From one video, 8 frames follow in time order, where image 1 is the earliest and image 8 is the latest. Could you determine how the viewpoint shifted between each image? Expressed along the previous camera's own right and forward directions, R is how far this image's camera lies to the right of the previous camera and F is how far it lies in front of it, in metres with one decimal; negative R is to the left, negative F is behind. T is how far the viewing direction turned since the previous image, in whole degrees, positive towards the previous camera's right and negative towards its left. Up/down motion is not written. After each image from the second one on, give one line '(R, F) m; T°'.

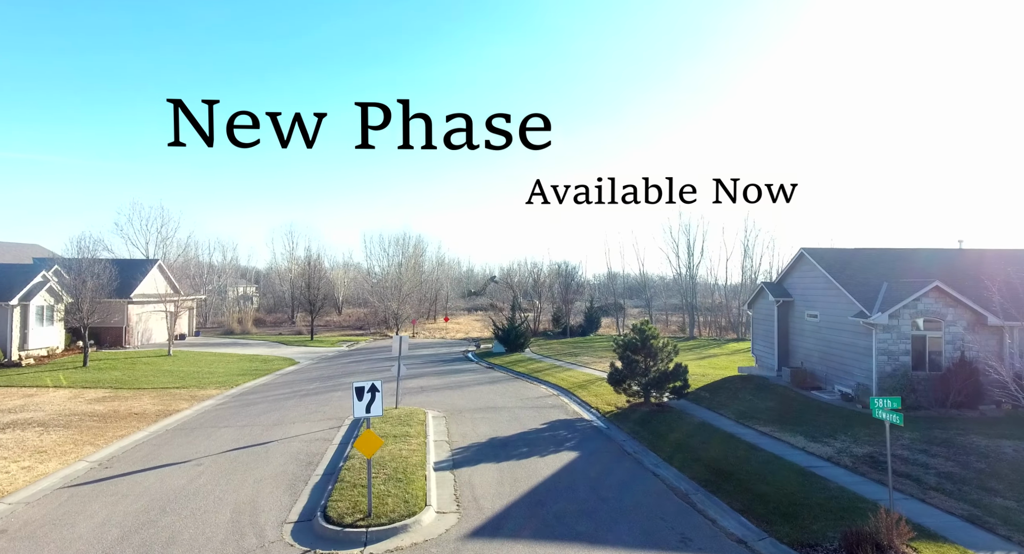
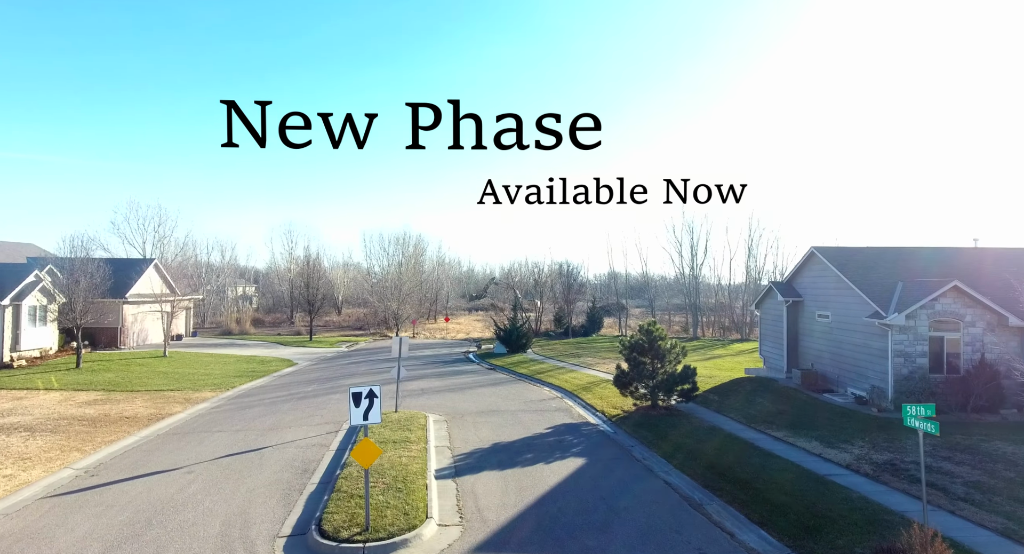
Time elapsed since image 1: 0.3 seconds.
(-0.1, +0.5) m; 0°
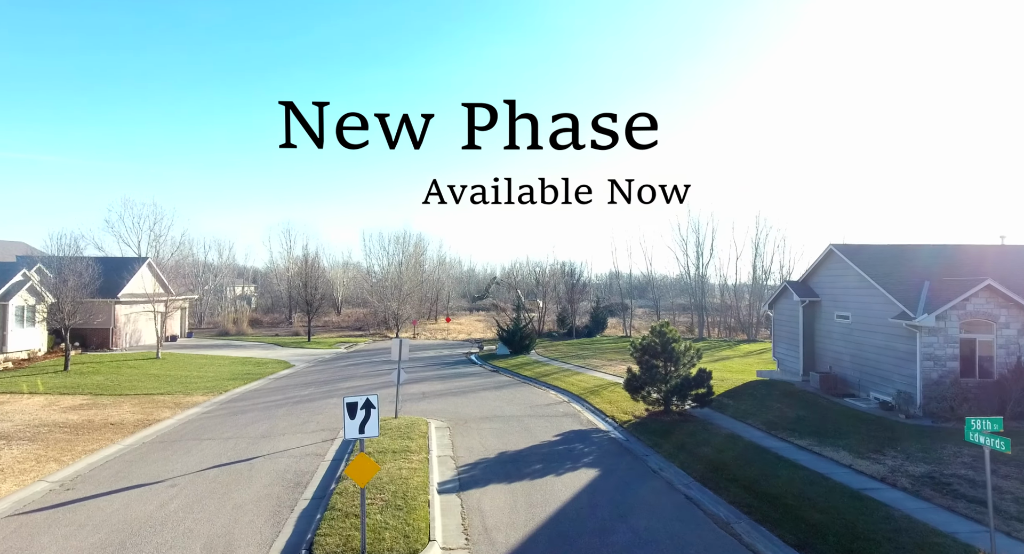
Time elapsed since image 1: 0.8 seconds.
(-0.1, +0.7) m; 0°
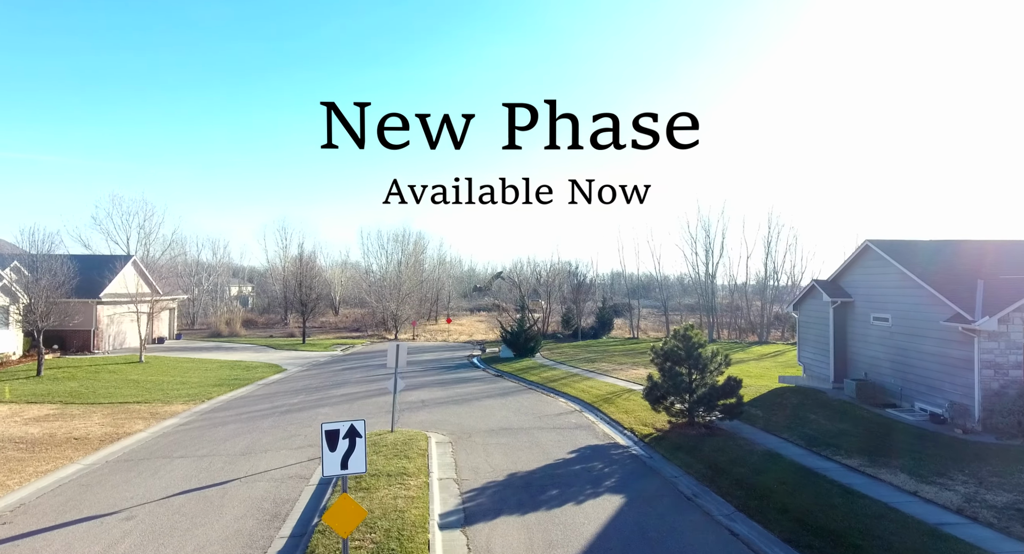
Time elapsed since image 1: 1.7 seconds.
(-0.2, +1.4) m; 0°
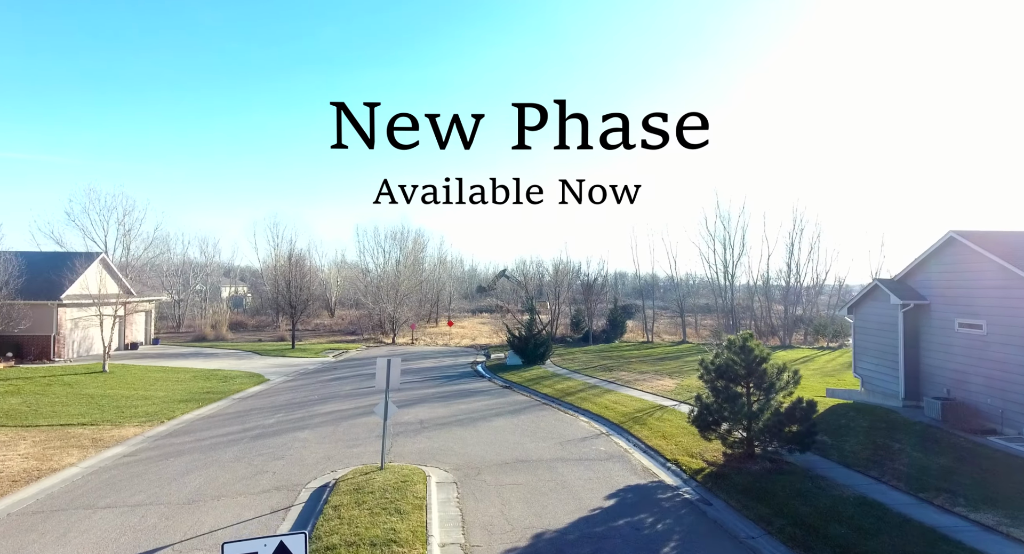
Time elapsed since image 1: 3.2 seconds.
(-0.3, +2.5) m; 0°
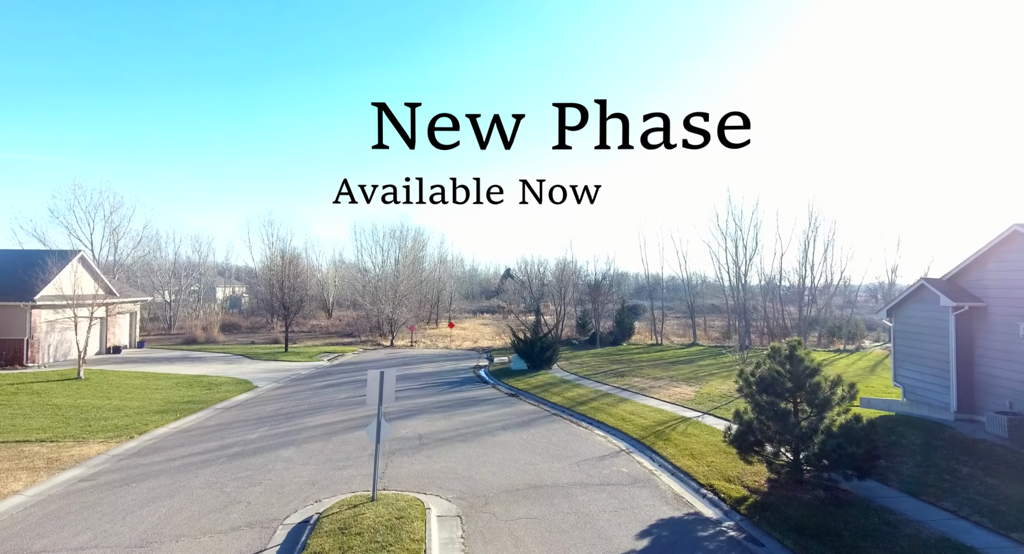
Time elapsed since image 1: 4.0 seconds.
(-0.2, +1.4) m; 0°
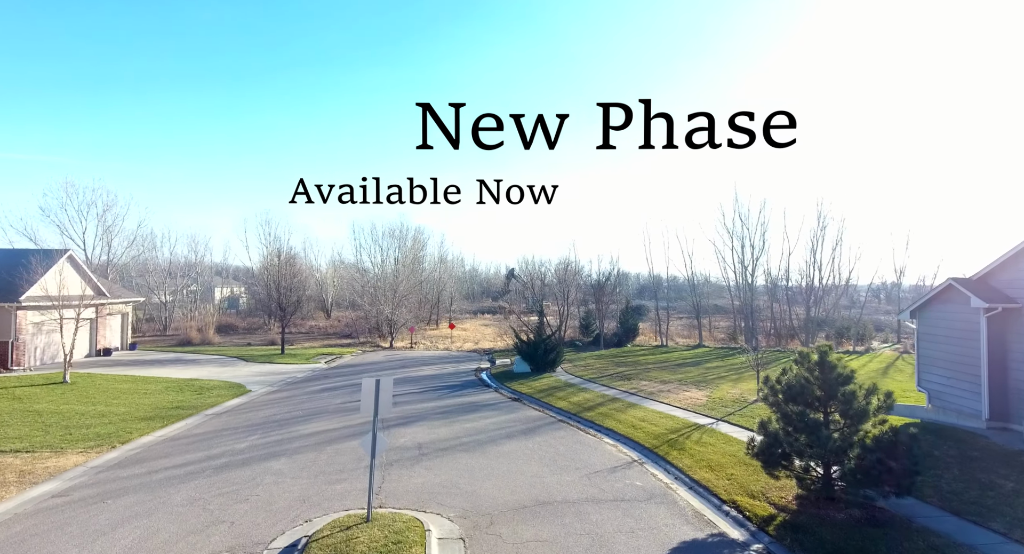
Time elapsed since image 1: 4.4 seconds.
(-0.1, +0.7) m; 0°
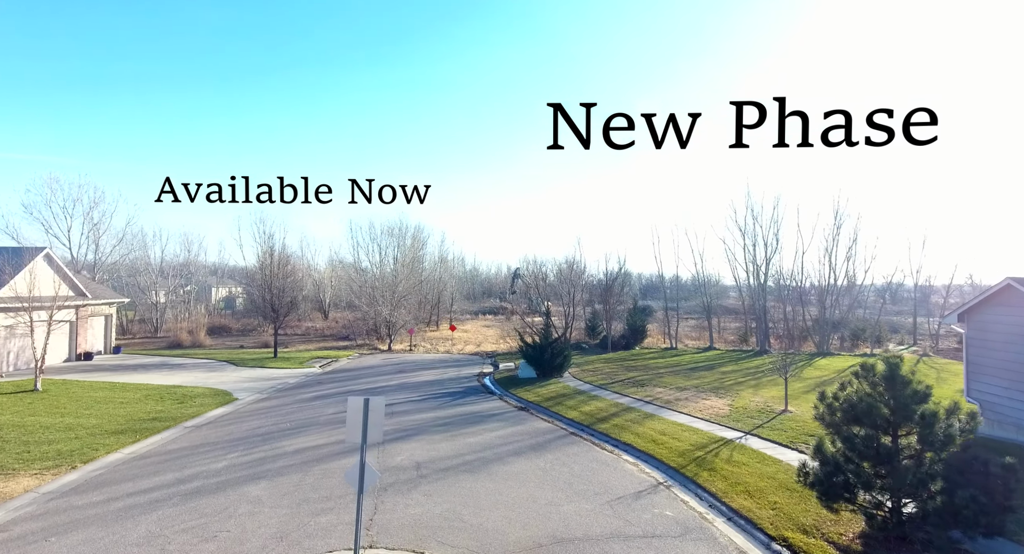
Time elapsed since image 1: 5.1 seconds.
(-0.2, +1.3) m; 0°
